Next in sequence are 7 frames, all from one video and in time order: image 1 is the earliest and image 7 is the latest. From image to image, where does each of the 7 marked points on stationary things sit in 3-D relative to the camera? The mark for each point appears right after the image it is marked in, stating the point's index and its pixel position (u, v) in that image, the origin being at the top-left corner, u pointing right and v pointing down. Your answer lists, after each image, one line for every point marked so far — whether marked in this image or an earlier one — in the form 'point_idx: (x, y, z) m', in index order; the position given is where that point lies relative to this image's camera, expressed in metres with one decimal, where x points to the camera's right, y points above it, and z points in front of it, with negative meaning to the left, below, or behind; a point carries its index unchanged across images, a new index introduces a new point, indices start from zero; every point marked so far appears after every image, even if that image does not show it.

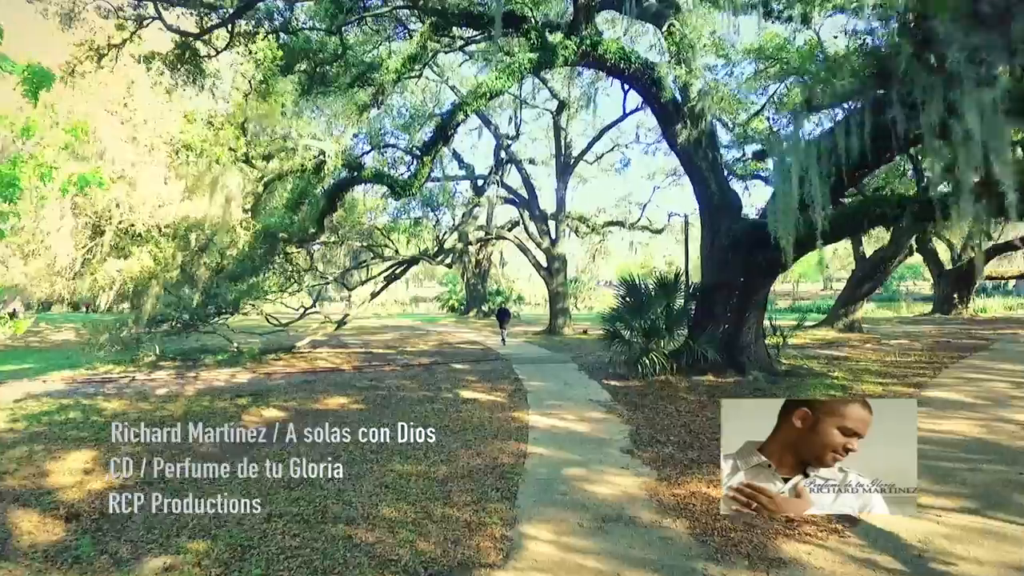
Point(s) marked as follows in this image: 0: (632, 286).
0: (+2.5, 0.0, +10.8) m
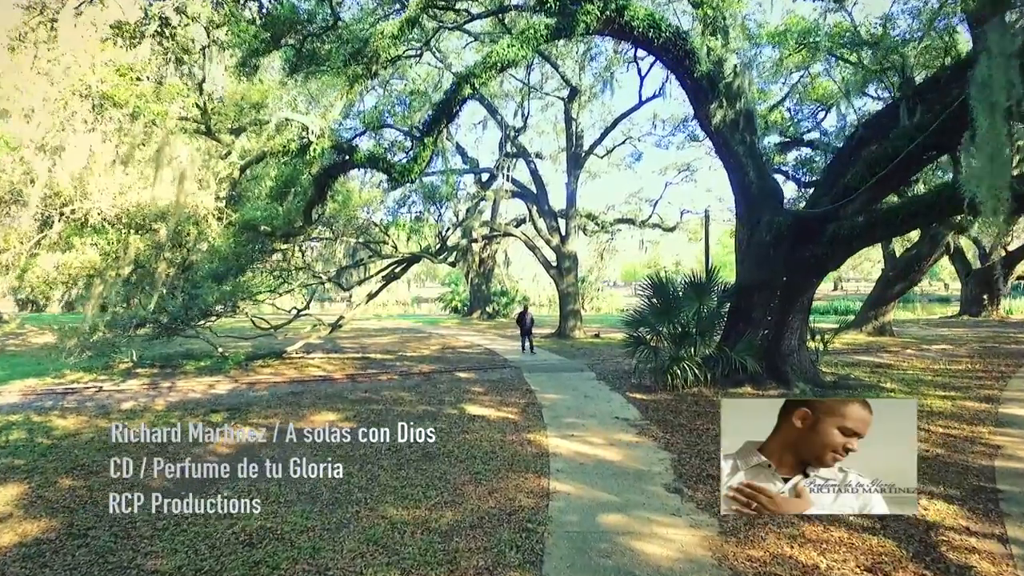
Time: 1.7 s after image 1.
0: (+2.8, 0.0, +9.6) m
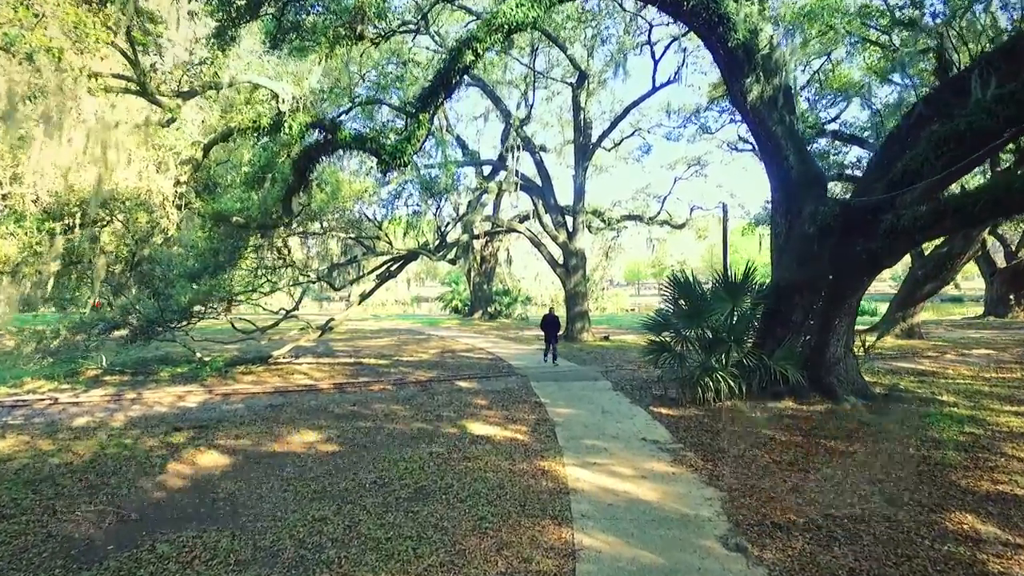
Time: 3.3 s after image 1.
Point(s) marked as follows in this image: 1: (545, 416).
0: (+2.9, 0.0, +8.5) m
1: (+0.5, -1.9, +7.7) m
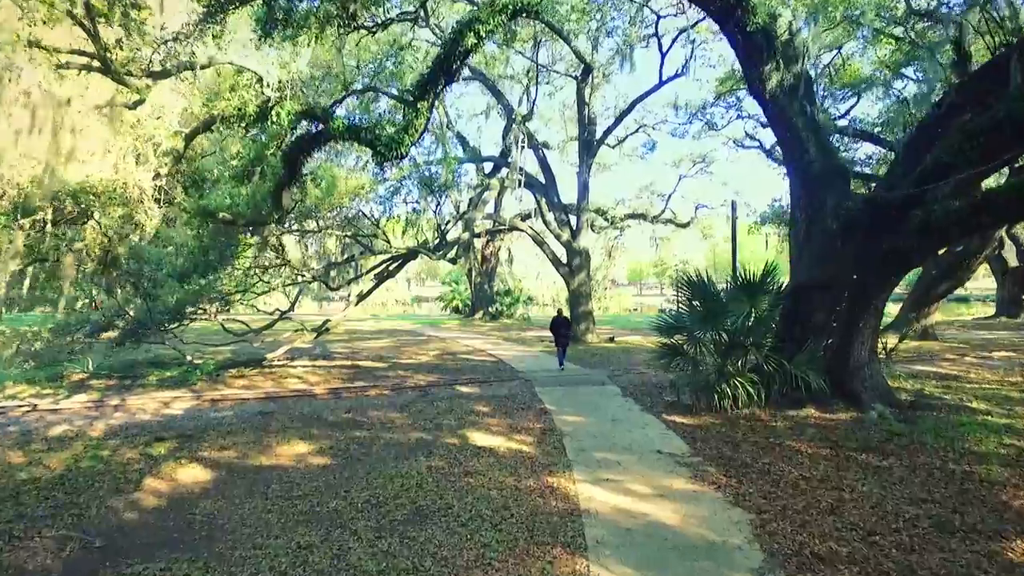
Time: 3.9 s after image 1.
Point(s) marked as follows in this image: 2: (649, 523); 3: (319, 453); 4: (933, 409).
0: (+2.9, 0.0, +8.1) m
1: (+0.5, -1.9, +7.2) m
2: (+1.2, -2.0, +4.4) m
3: (-2.3, -2.0, +6.3) m
4: (+6.0, -1.7, +7.5) m
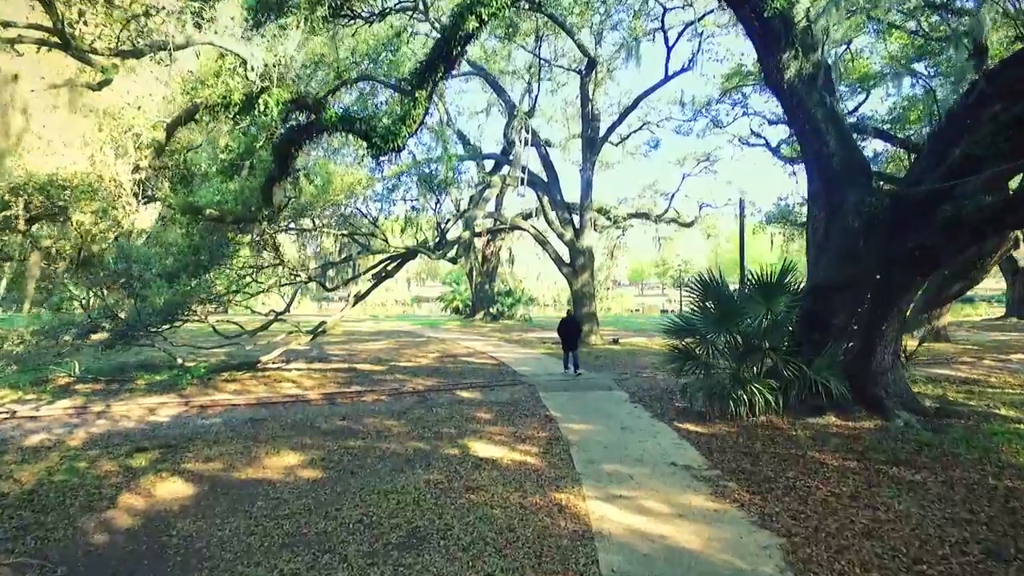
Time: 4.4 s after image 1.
0: (+3.0, 0.0, +7.7) m
1: (+0.6, -1.9, +6.8) m
2: (+1.2, -2.0, +4.0) m
3: (-2.3, -2.0, +5.9) m
4: (+6.1, -1.7, +7.1) m
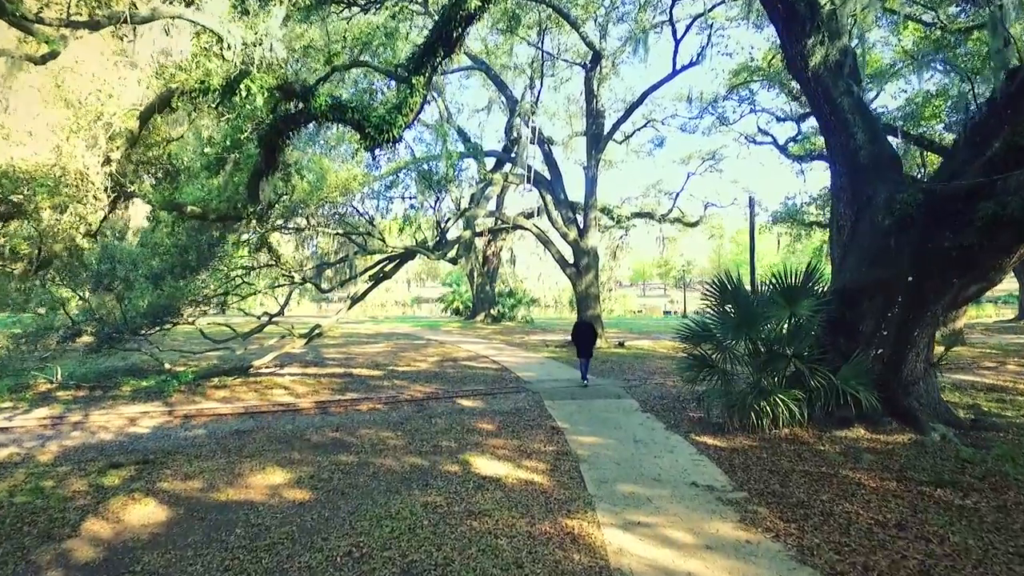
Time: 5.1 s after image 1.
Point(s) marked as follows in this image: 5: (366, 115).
0: (+3.0, -0.1, +7.2) m
1: (+0.7, -1.9, +6.3) m
2: (+1.3, -2.0, +3.5) m
3: (-2.2, -2.0, +5.4) m
4: (+6.1, -1.8, +6.6) m
5: (-1.7, +2.0, +5.9) m
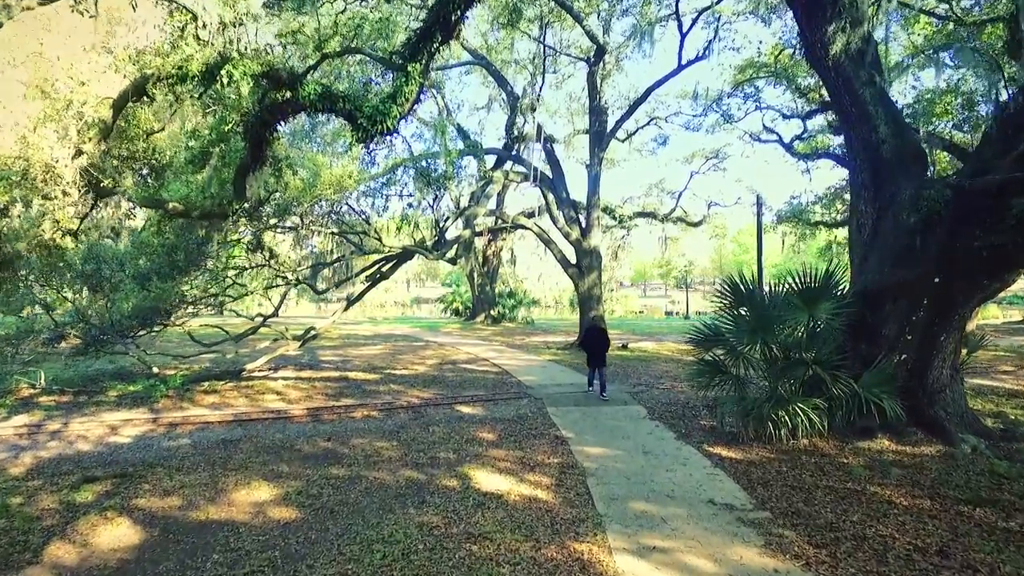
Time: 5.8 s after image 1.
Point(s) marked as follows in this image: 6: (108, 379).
0: (+3.1, -0.1, +6.8) m
1: (+0.7, -2.0, +5.9) m
2: (+1.3, -2.1, +3.1) m
3: (-2.2, -2.1, +5.0) m
4: (+6.2, -1.8, +6.2) m
5: (-1.7, +2.0, +5.5) m
6: (-8.0, -1.8, +10.2) m
